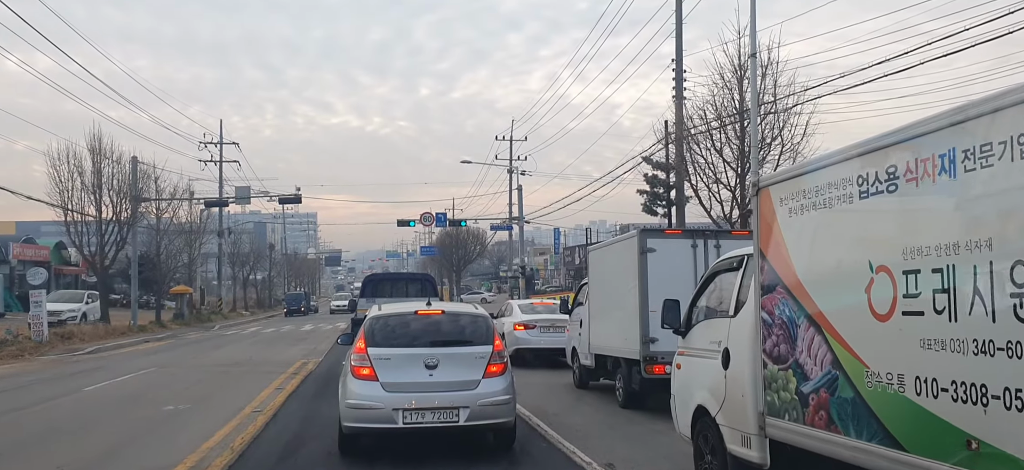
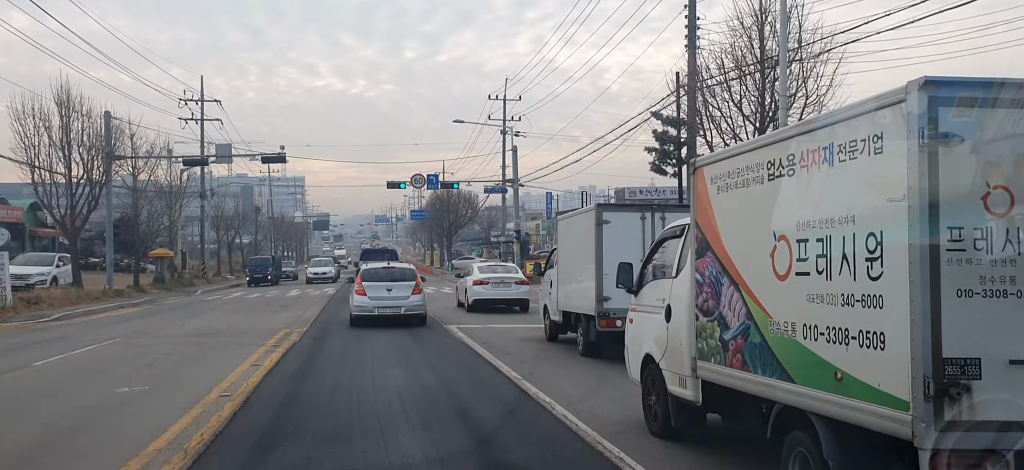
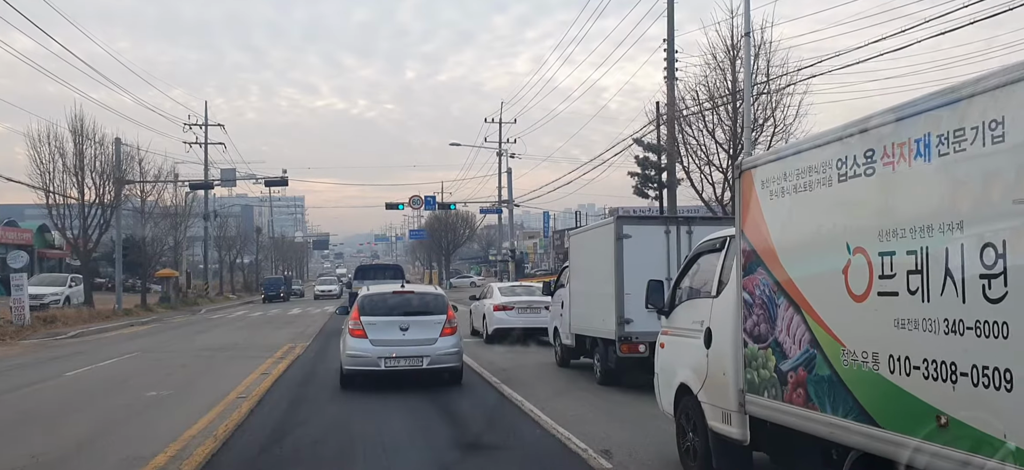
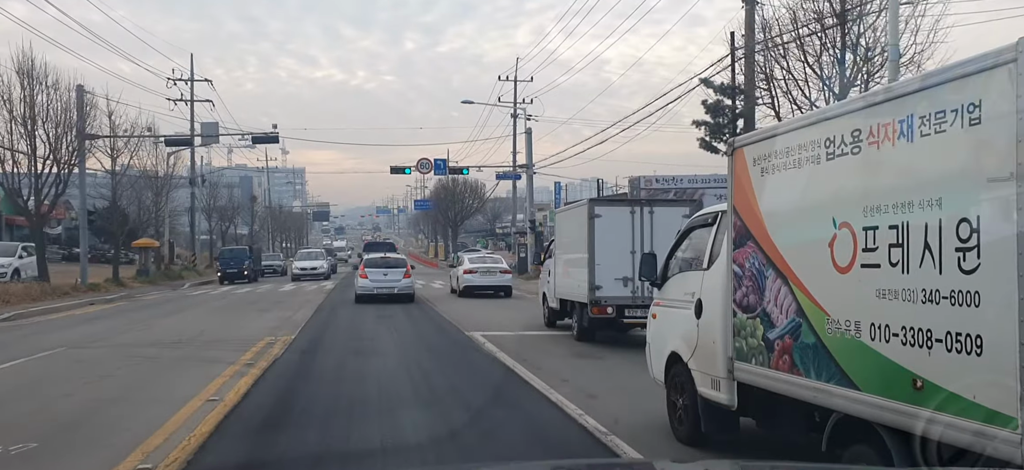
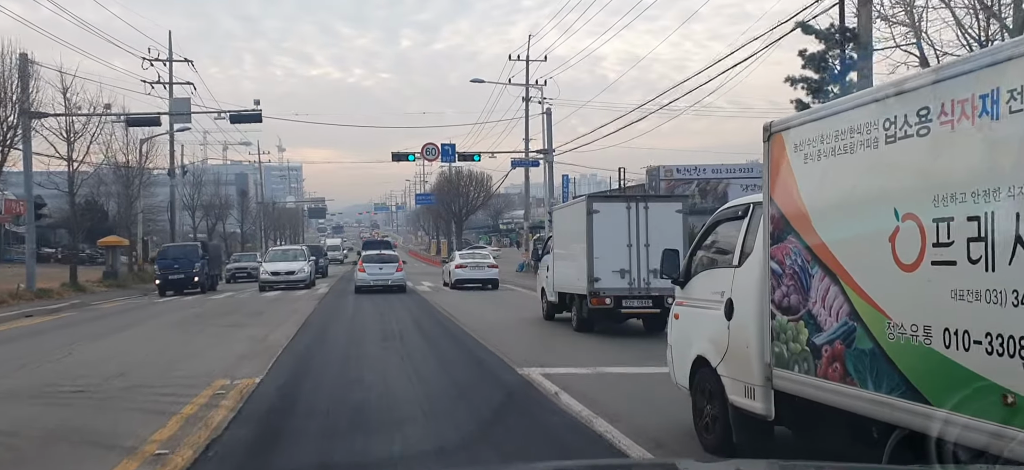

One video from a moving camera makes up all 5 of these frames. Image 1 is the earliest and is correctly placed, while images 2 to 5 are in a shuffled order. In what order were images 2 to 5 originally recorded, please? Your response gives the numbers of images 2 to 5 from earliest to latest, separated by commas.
3, 2, 4, 5
